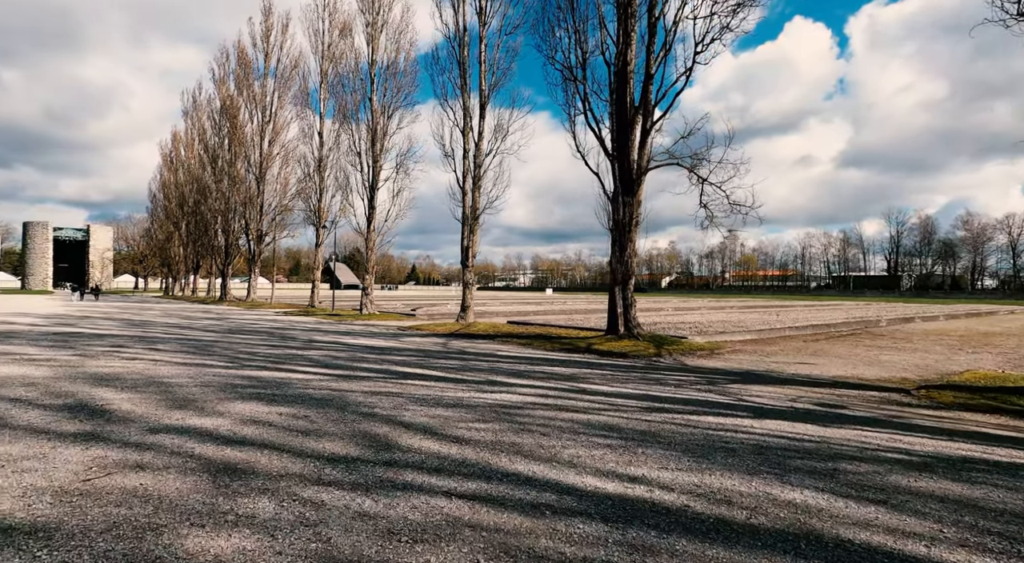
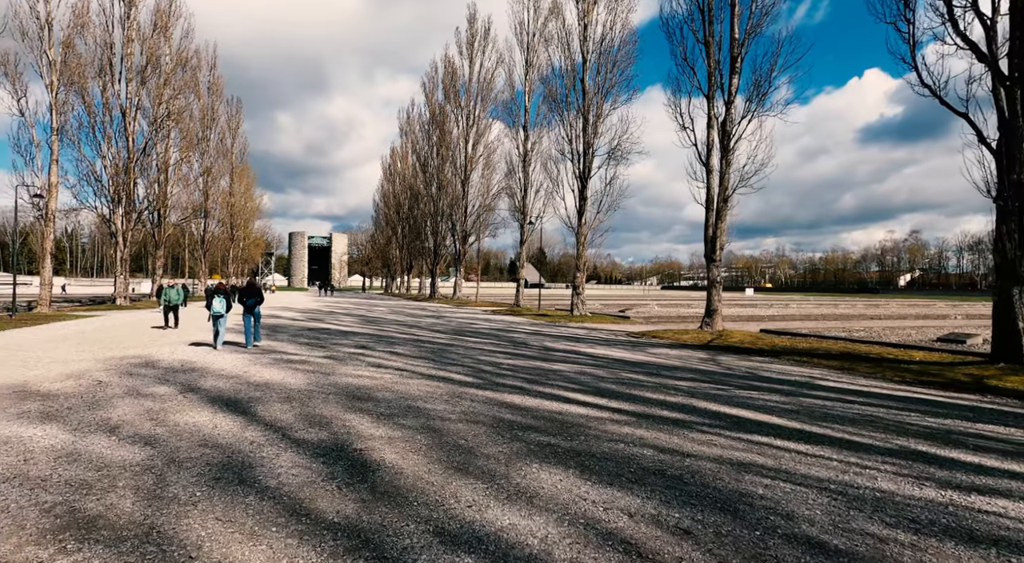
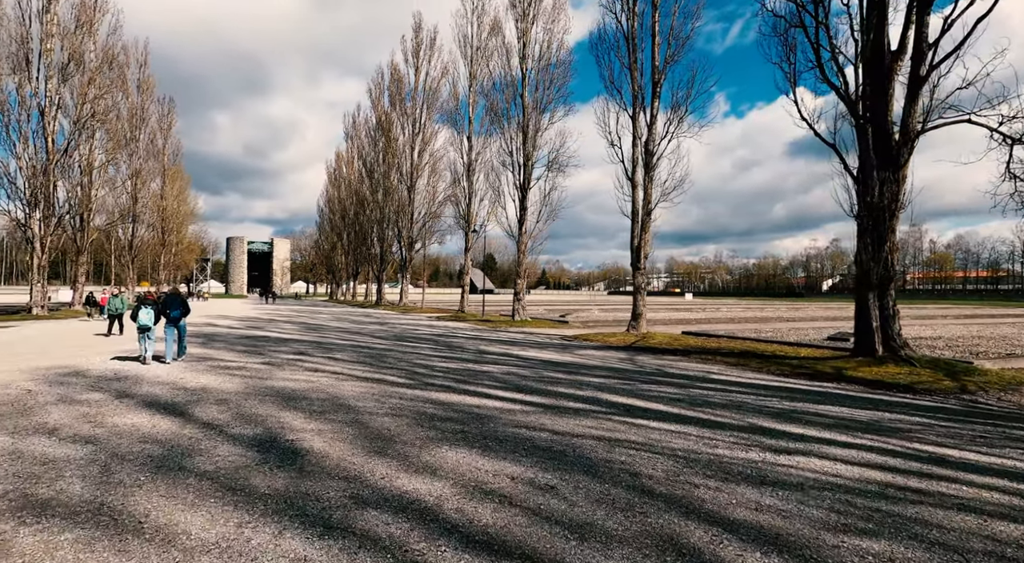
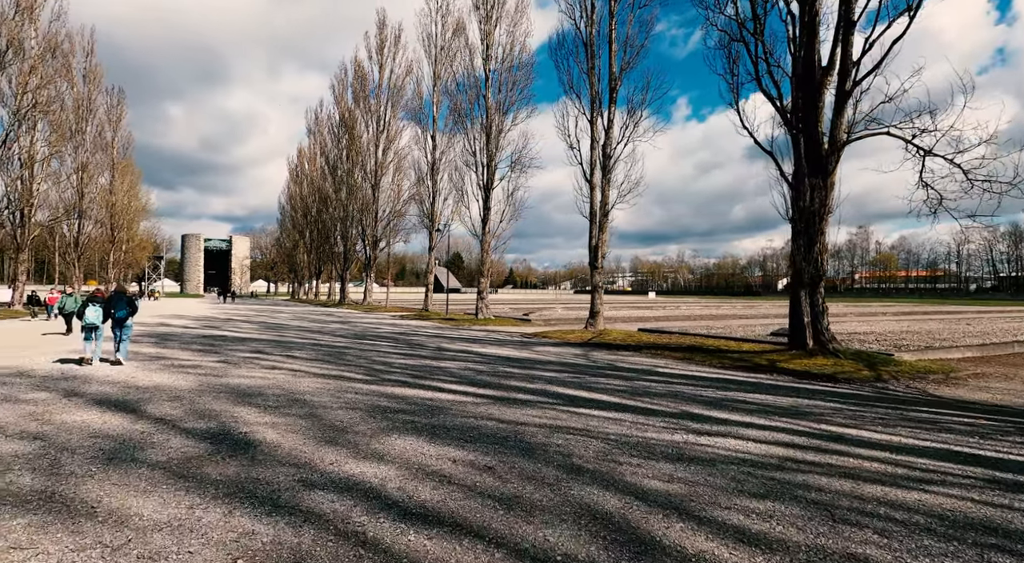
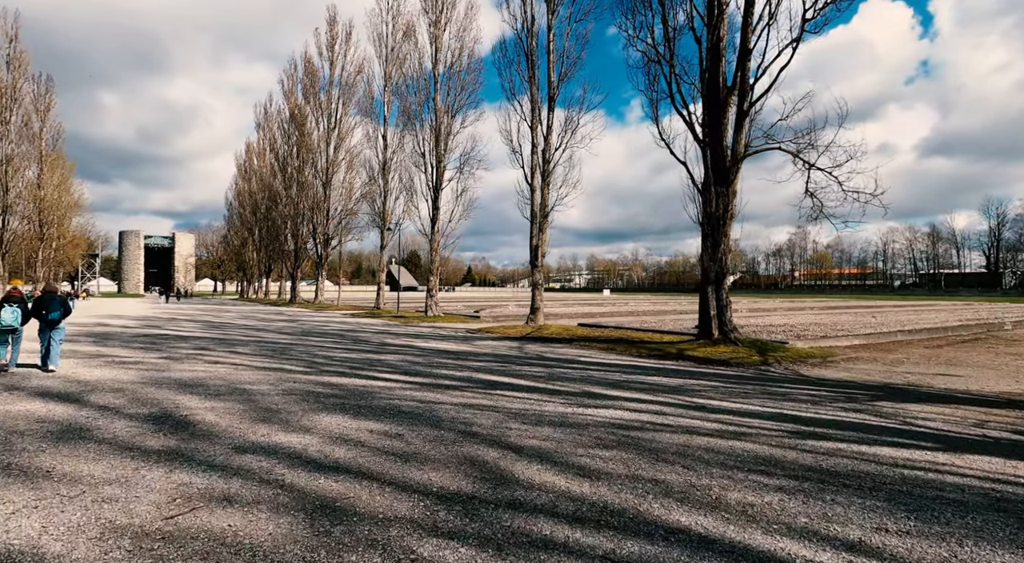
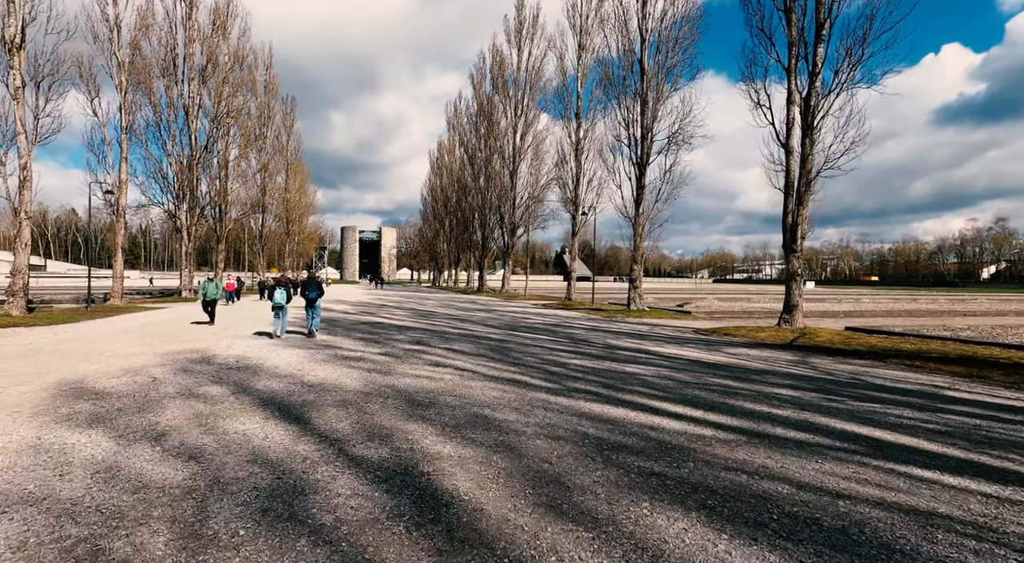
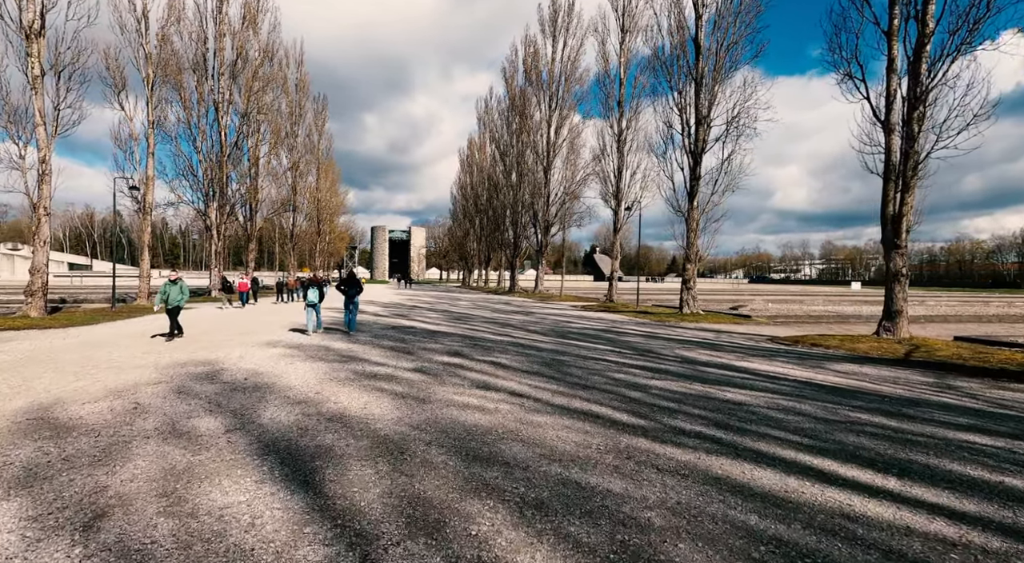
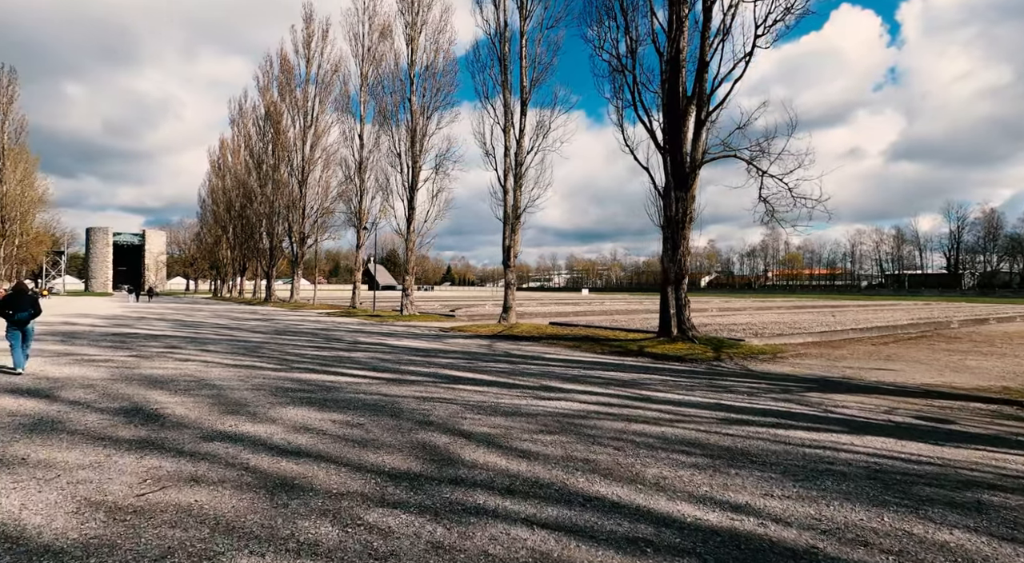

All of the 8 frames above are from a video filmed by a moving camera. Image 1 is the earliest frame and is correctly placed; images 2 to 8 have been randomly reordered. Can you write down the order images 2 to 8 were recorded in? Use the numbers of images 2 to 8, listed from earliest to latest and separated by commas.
8, 5, 4, 3, 2, 6, 7
